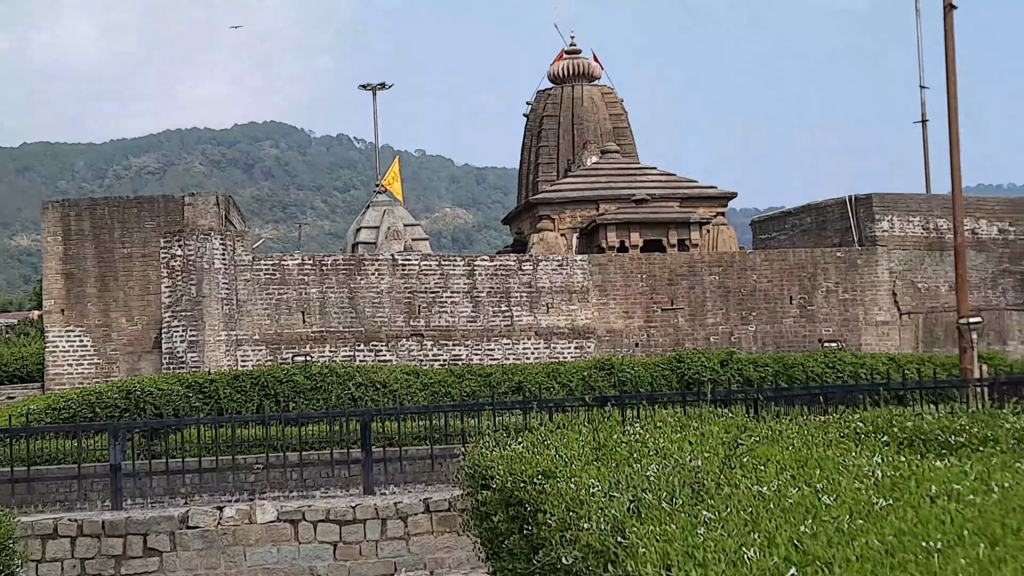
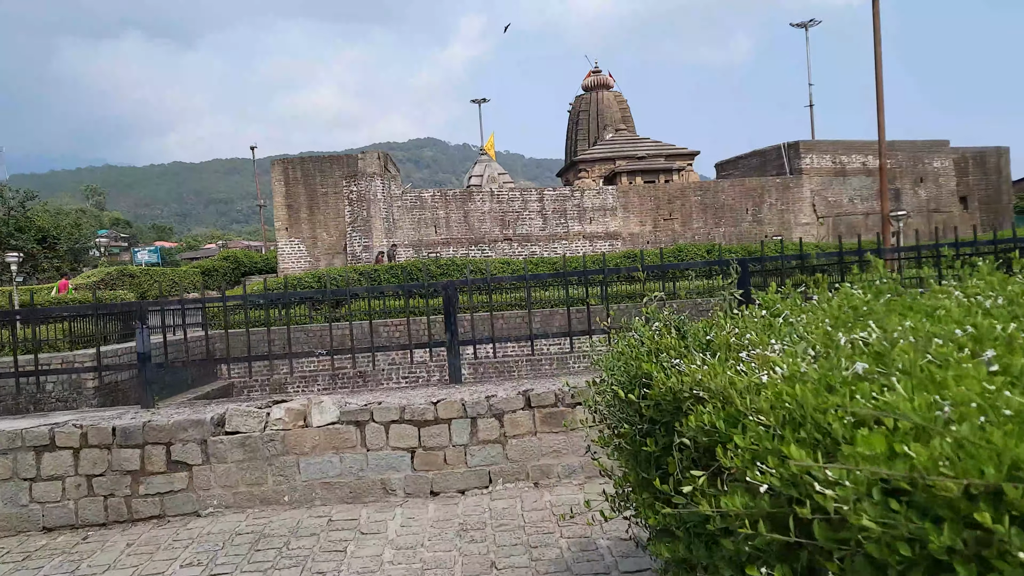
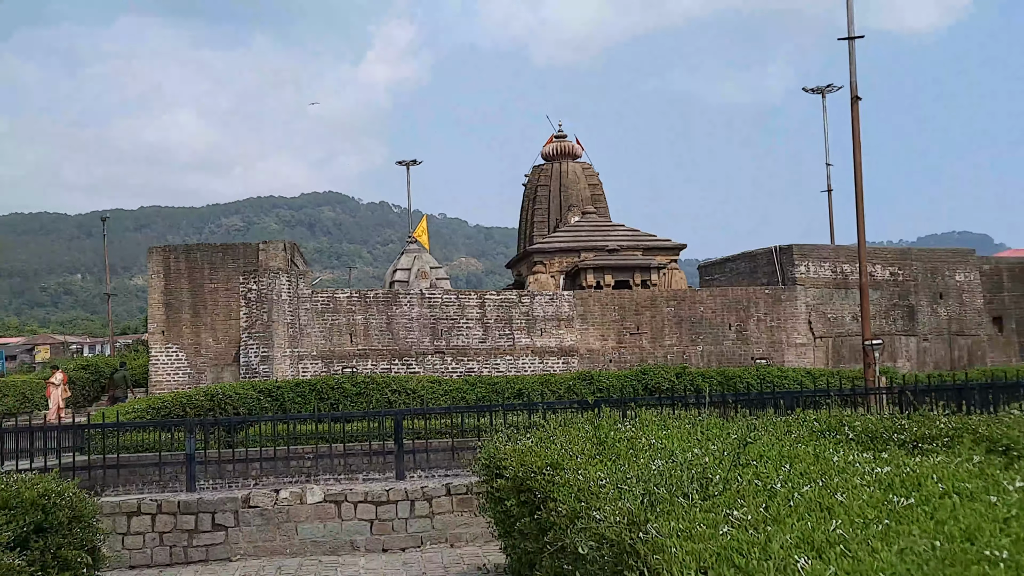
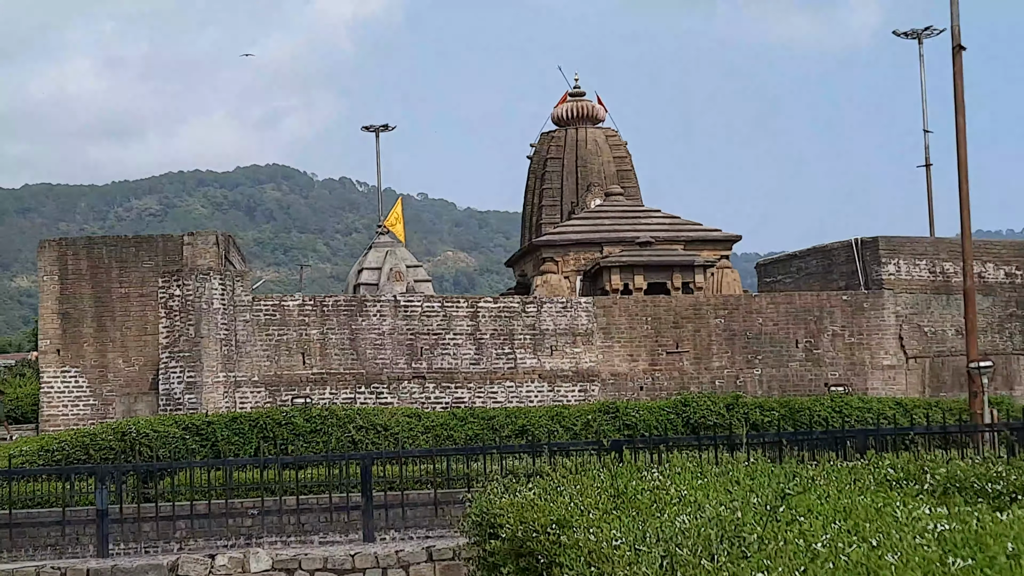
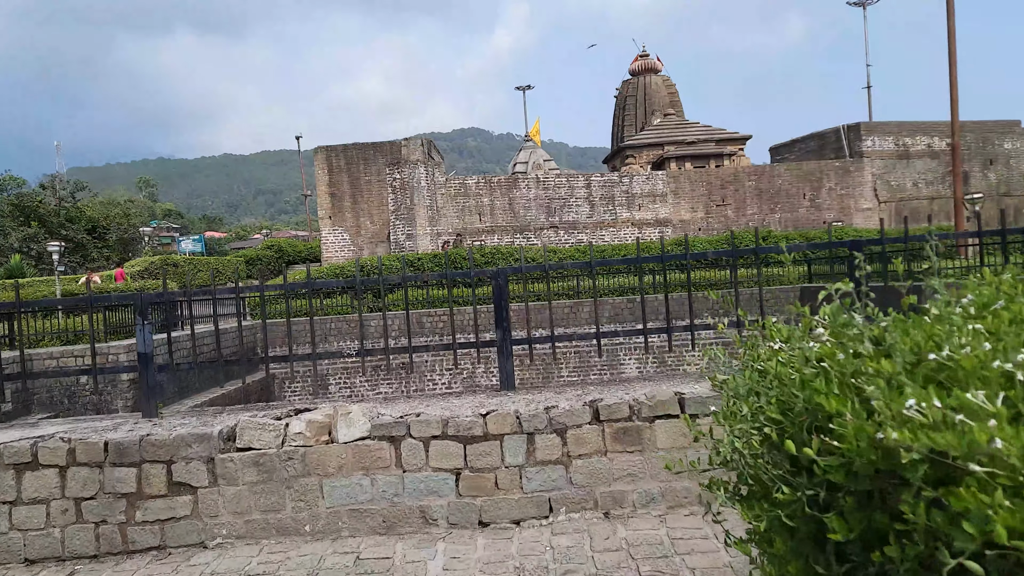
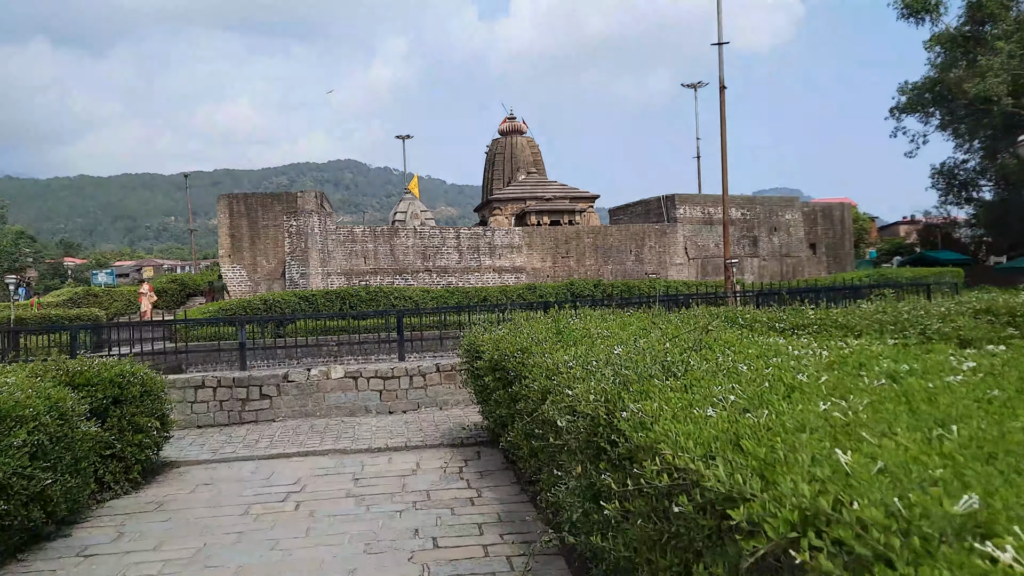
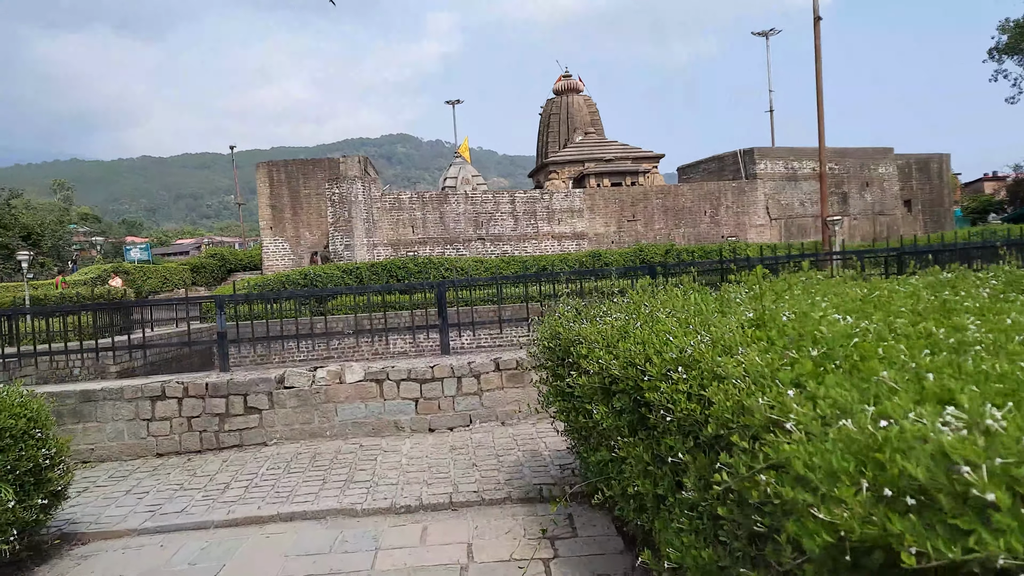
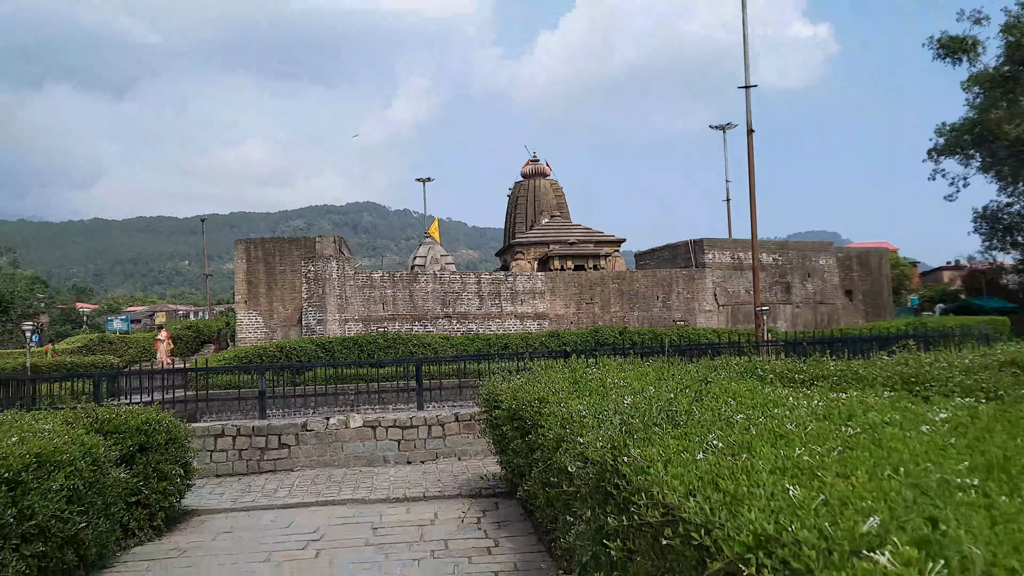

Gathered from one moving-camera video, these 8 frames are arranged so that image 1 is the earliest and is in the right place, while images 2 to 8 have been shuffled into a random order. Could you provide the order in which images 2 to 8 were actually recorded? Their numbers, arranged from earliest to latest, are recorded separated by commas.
4, 3, 8, 6, 7, 2, 5
